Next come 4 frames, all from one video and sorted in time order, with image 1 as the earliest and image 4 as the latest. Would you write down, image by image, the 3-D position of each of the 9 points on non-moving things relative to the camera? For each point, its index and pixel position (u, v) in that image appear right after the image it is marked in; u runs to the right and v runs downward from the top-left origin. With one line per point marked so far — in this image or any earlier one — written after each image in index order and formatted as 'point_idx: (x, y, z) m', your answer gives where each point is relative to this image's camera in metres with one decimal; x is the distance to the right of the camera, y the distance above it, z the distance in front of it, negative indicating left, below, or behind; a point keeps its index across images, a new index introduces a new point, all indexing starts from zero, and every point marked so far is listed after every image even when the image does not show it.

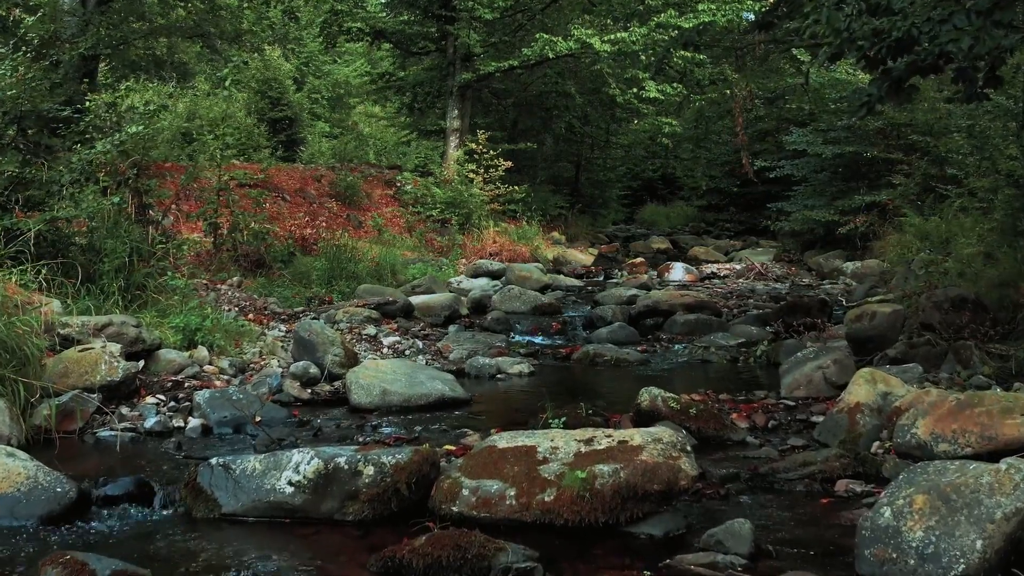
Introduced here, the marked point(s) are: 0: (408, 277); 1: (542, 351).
0: (-1.8, +0.2, +12.5) m
1: (+0.4, -0.8, +8.8) m
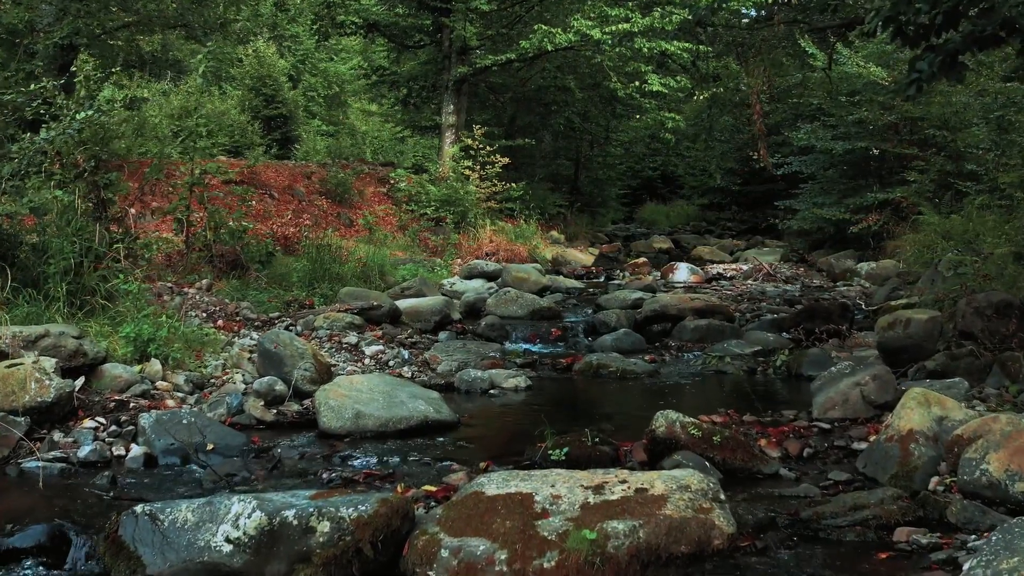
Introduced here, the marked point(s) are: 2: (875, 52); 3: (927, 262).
0: (-1.9, +0.2, +11.7) m
1: (+0.3, -0.8, +8.0) m
2: (+8.1, +5.2, +16.0) m
3: (+7.2, +0.5, +12.4) m
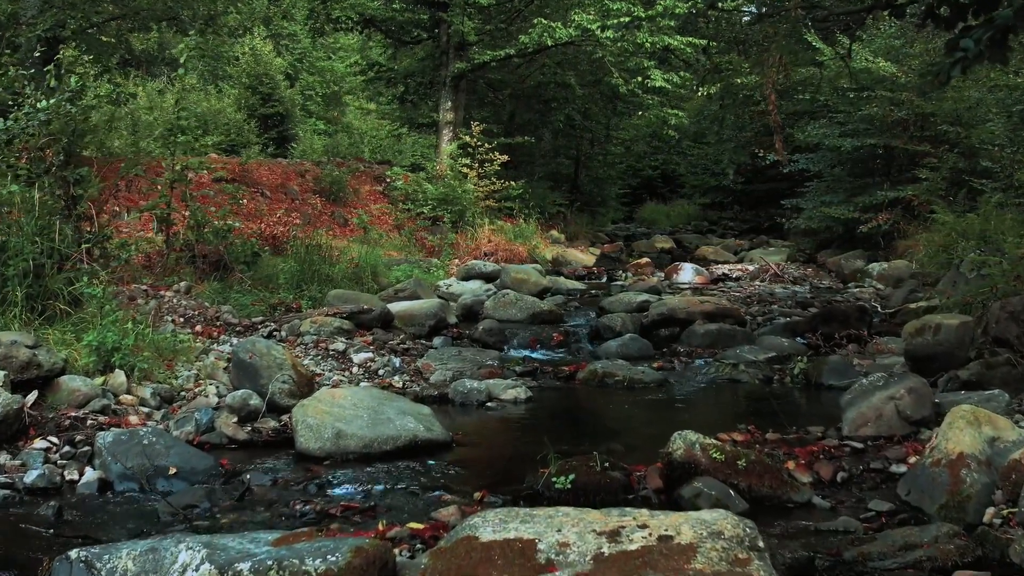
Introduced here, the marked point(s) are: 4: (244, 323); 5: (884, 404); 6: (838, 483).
0: (-1.9, +0.1, +11.2) m
1: (+0.3, -0.8, +7.4) m
2: (+8.1, +5.2, +15.4) m
3: (+7.2, +0.4, +11.9) m
4: (-2.9, -0.4, +7.9) m
5: (+2.7, -0.8, +5.1) m
6: (+2.0, -1.2, +4.4) m
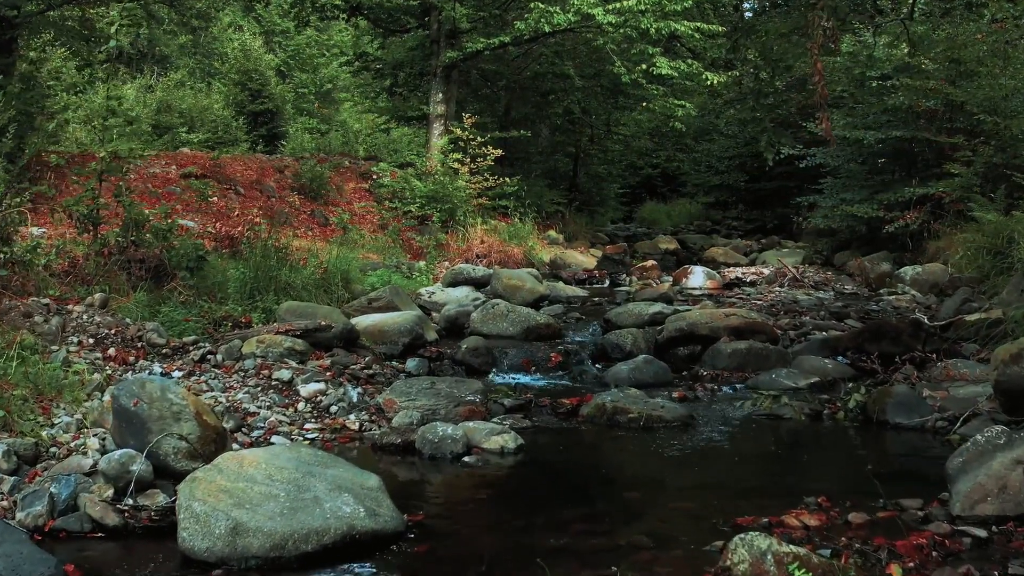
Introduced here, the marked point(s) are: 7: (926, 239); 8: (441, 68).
0: (-2.0, 0.0, +9.7) m
1: (+0.2, -1.0, +6.0) m
2: (+7.9, +5.1, +14.0) m
3: (+7.0, +0.3, +10.5) m
4: (-3.1, -0.5, +6.5) m
5: (+2.6, -0.9, +3.7) m
6: (+1.9, -1.3, +2.9) m
7: (+8.5, +1.0, +14.6) m
8: (-1.6, +5.0, +16.0) m
